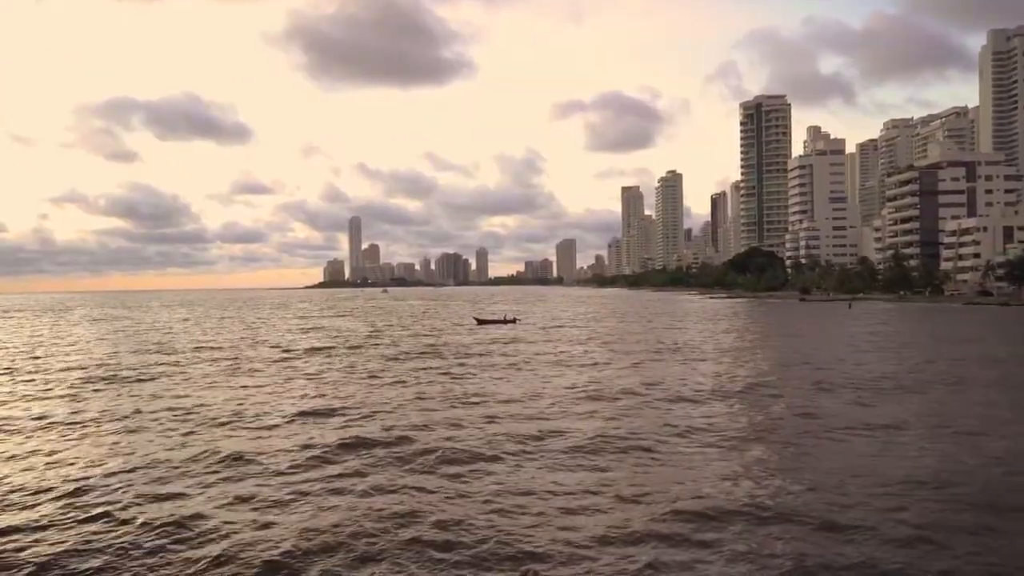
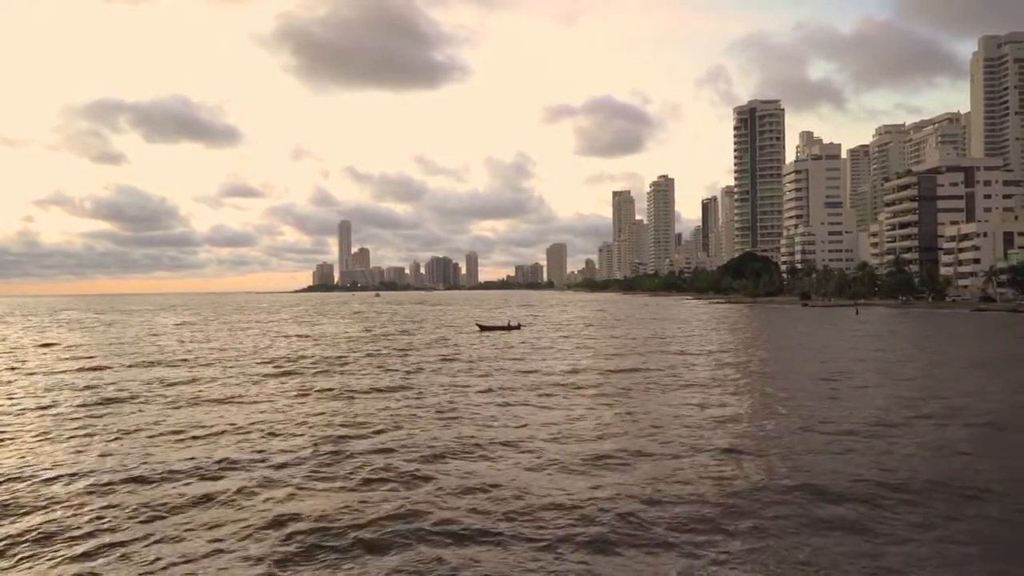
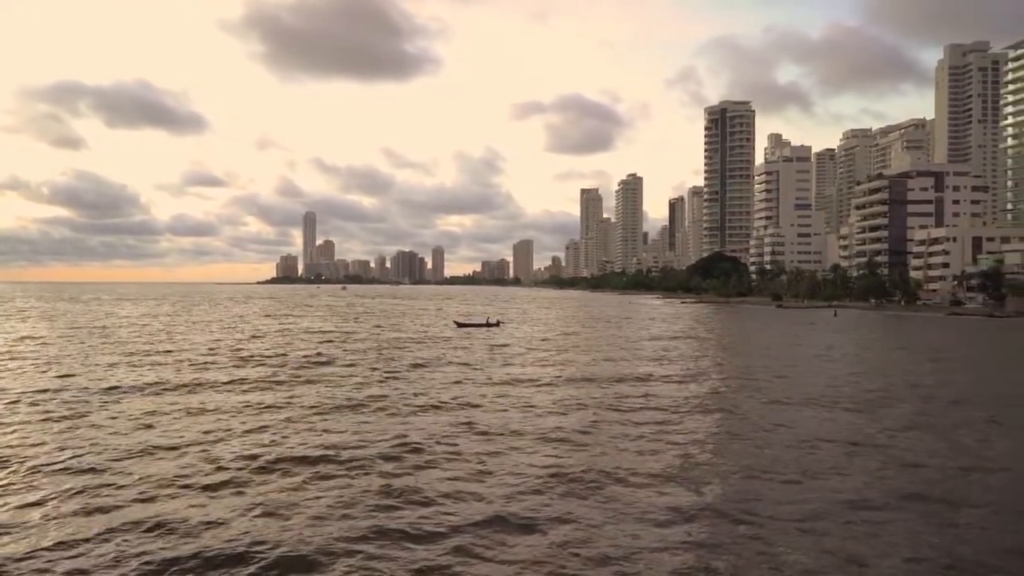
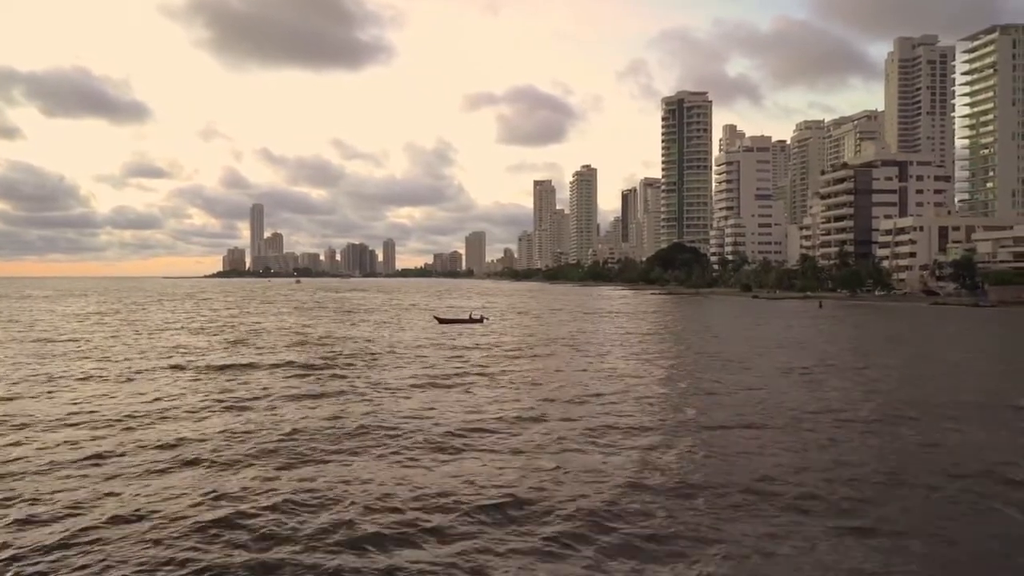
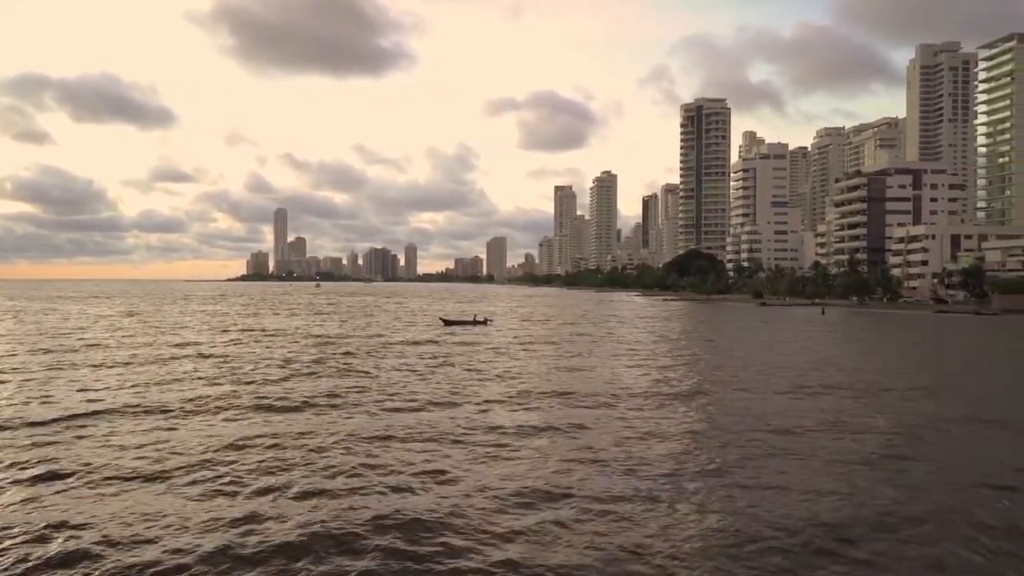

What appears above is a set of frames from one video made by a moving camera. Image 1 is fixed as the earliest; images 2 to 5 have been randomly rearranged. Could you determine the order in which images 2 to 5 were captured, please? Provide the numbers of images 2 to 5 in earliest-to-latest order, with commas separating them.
2, 3, 5, 4
